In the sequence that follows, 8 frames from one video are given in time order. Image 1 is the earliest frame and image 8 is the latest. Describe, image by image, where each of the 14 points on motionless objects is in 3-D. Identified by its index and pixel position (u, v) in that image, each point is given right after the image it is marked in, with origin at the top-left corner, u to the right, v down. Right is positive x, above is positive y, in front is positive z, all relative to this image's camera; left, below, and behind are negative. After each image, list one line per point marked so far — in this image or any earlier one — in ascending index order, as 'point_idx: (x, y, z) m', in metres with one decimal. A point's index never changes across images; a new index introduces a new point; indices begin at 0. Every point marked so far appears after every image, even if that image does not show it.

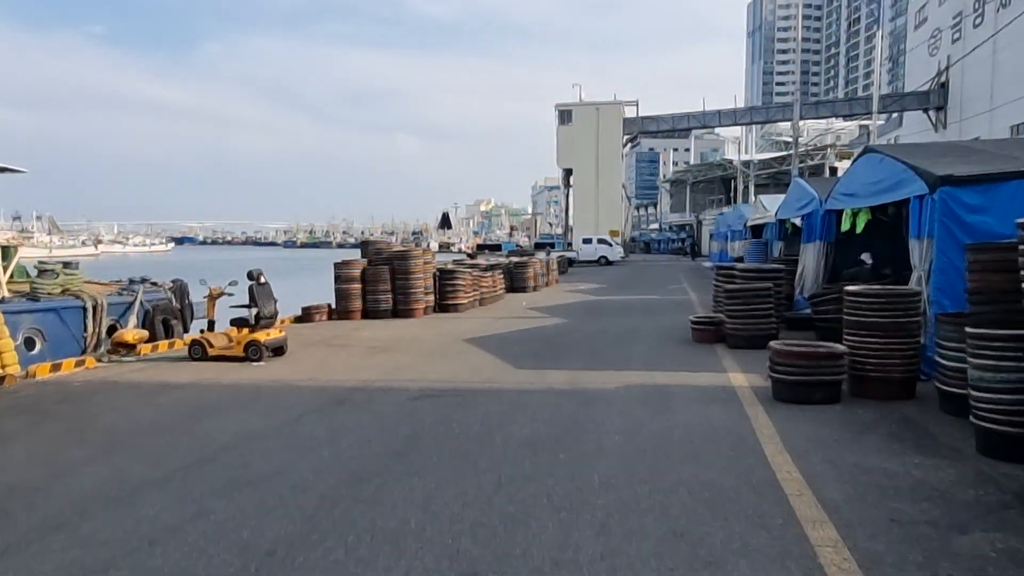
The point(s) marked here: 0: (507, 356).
0: (-0.1, -1.0, +11.1) m
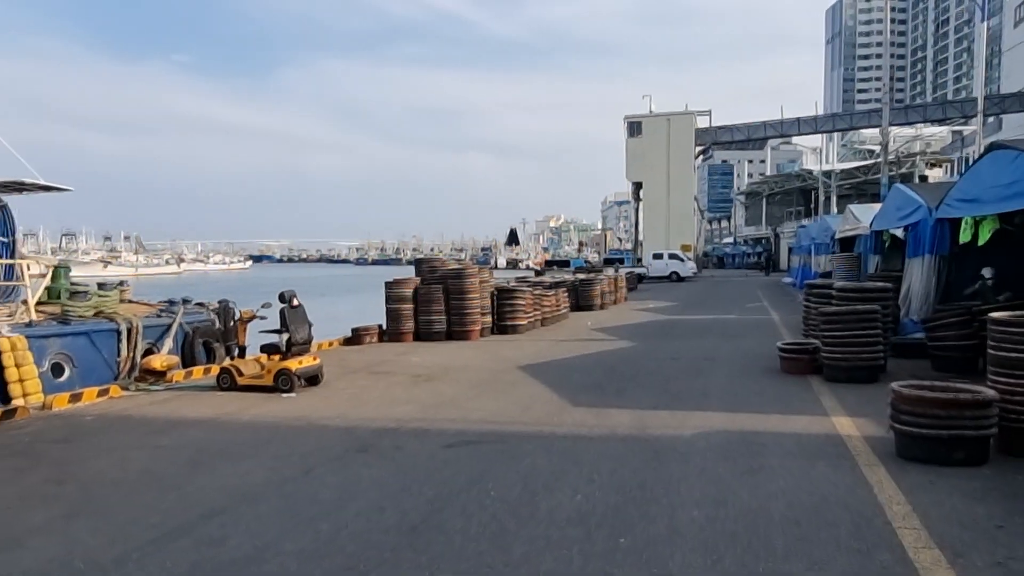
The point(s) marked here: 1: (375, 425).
0: (+0.7, -1.3, +9.7) m
1: (-1.5, -1.5, +7.8) m
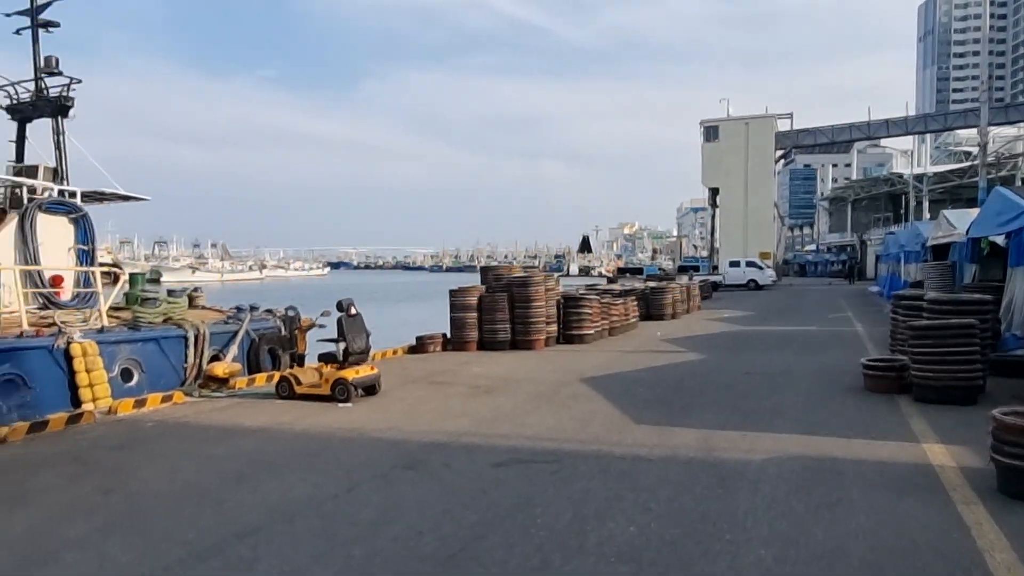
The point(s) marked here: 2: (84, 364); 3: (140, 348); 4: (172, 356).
0: (+1.5, -1.5, +9.3) m
1: (-0.9, -1.6, +7.5) m
2: (-5.9, -1.1, +10.2) m
3: (-5.7, -0.9, +11.2) m
4: (-5.4, -1.1, +11.8) m
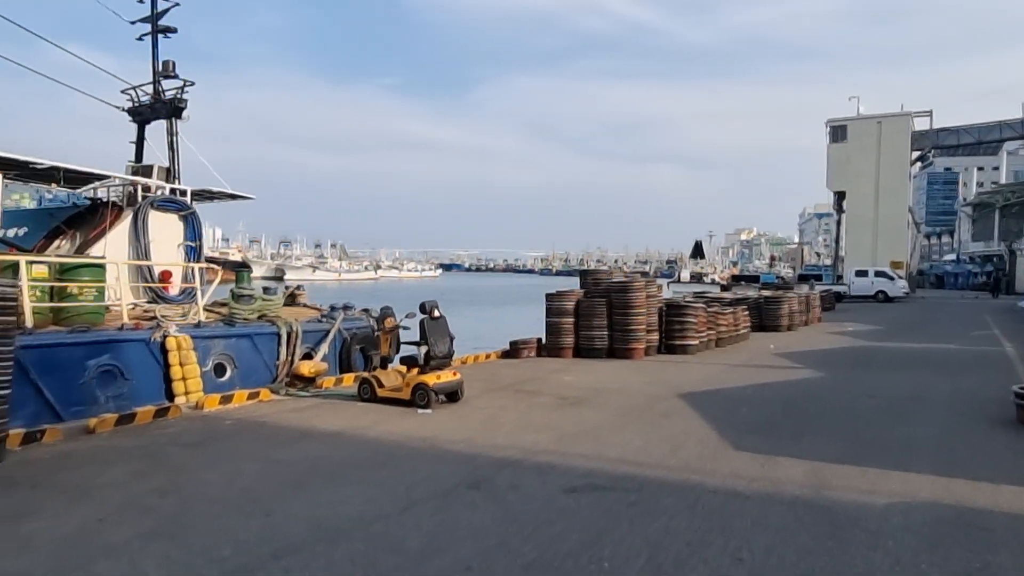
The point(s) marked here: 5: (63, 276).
0: (+2.5, -1.6, +8.3) m
1: (-0.1, -1.6, +7.0) m
2: (-4.7, -1.0, +10.3) m
3: (-4.3, -0.9, +11.4) m
4: (-4.0, -1.0, +11.8) m
5: (-6.2, +0.2, +10.0) m
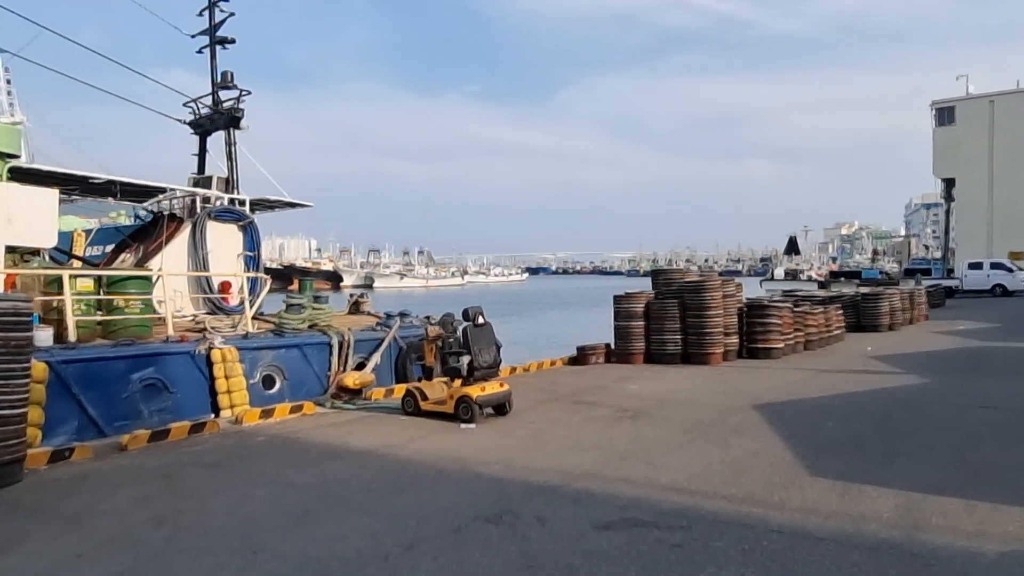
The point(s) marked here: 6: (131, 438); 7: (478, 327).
0: (+2.9, -1.5, +7.2) m
1: (+0.2, -1.6, +6.2) m
2: (-4.0, -1.1, +10.1) m
3: (-3.5, -1.0, +11.1) m
4: (-3.1, -1.2, +11.5) m
5: (-5.5, 0.0, +10.0) m
6: (-4.1, -1.6, +7.9) m
7: (-0.4, -0.5, +8.8) m
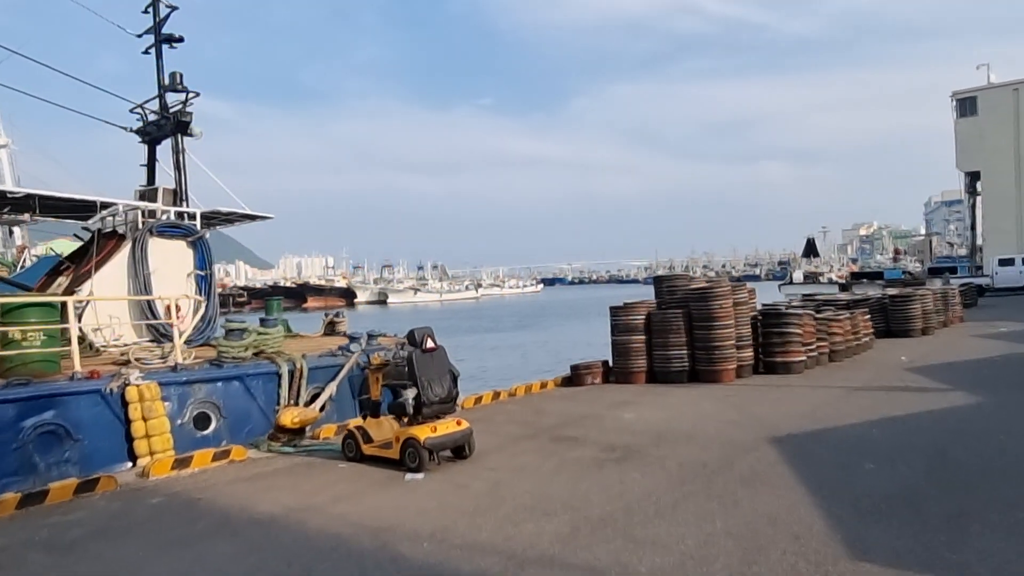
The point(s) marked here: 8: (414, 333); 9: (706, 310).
0: (+2.5, -1.6, +5.5) m
1: (-0.3, -1.7, +4.5) m
2: (-4.3, -1.4, +8.5) m
3: (-3.8, -1.3, +9.5) m
4: (-3.4, -1.5, +9.9) m
5: (-5.9, -0.3, +8.5) m
6: (-4.5, -1.9, +6.4) m
7: (-0.8, -0.6, +7.2) m
8: (-1.0, -0.4, +7.2) m
9: (+3.2, -0.4, +12.1) m
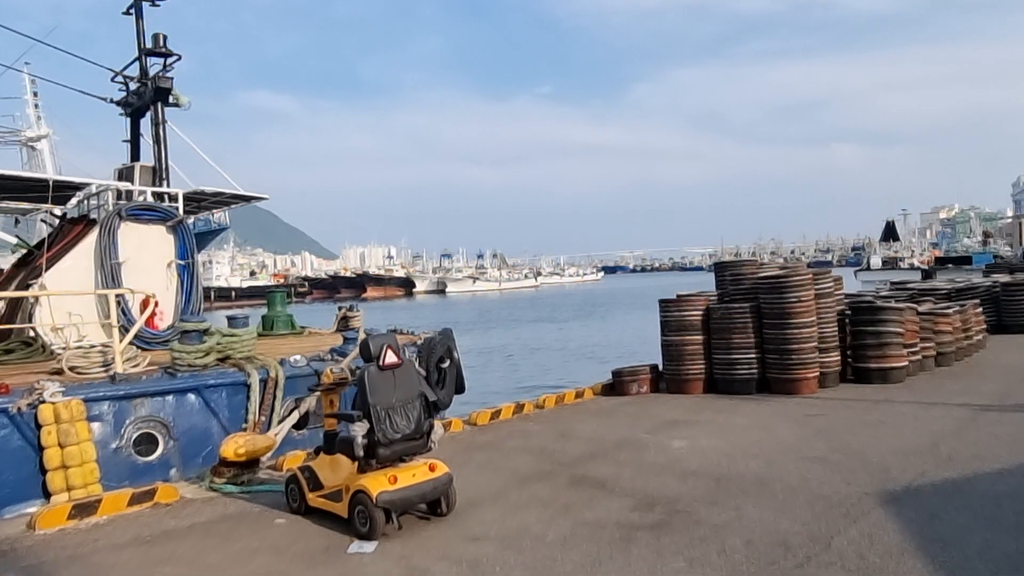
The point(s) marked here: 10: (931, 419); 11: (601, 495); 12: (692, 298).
0: (+2.3, -1.5, +3.2) m
1: (-0.5, -1.7, +2.5) m
2: (-4.3, -1.4, +6.8) m
3: (-3.6, -1.2, +7.8) m
4: (-3.2, -1.4, +8.1) m
5: (-5.8, -0.3, +6.9) m
6: (-4.6, -1.9, +4.7) m
7: (-0.9, -0.6, +5.2) m
8: (-1.0, -0.4, +5.2) m
9: (+3.5, -0.2, +9.7) m
10: (+4.3, -1.4, +7.6) m
11: (+0.7, -1.6, +5.7) m
12: (+2.6, -0.1, +10.4) m
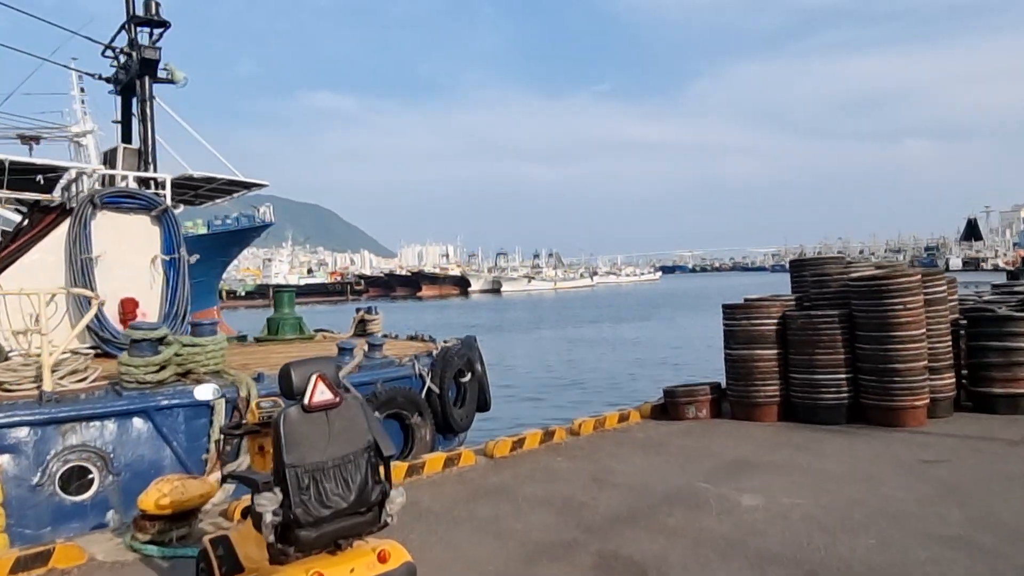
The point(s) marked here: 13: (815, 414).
0: (+2.1, -1.6, +1.3) m
1: (-0.8, -1.7, +0.8) m
2: (-4.2, -1.4, +5.4) m
3: (-3.5, -1.2, +6.3) m
4: (-3.0, -1.4, +6.6) m
5: (-5.7, -0.3, +5.6) m
6: (-4.7, -1.9, +3.4) m
7: (-0.9, -0.6, +3.5) m
8: (-1.1, -0.4, +3.5) m
9: (+3.8, -0.2, +7.7) m
10: (+4.4, -1.4, +5.5) m
11: (+0.7, -1.6, +4.0) m
12: (+2.9, -0.2, +8.4) m
13: (+3.3, -1.3, +8.0) m
